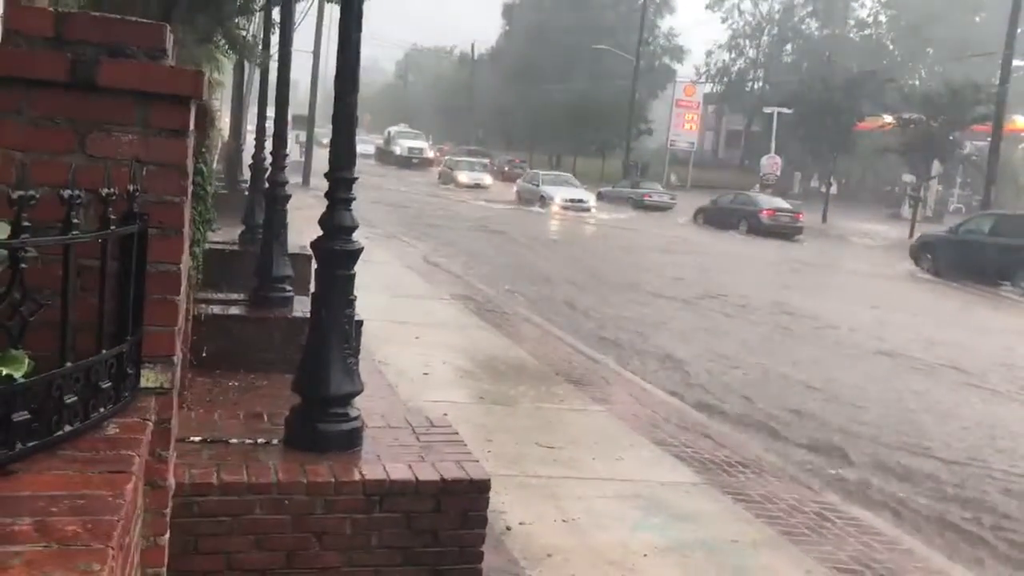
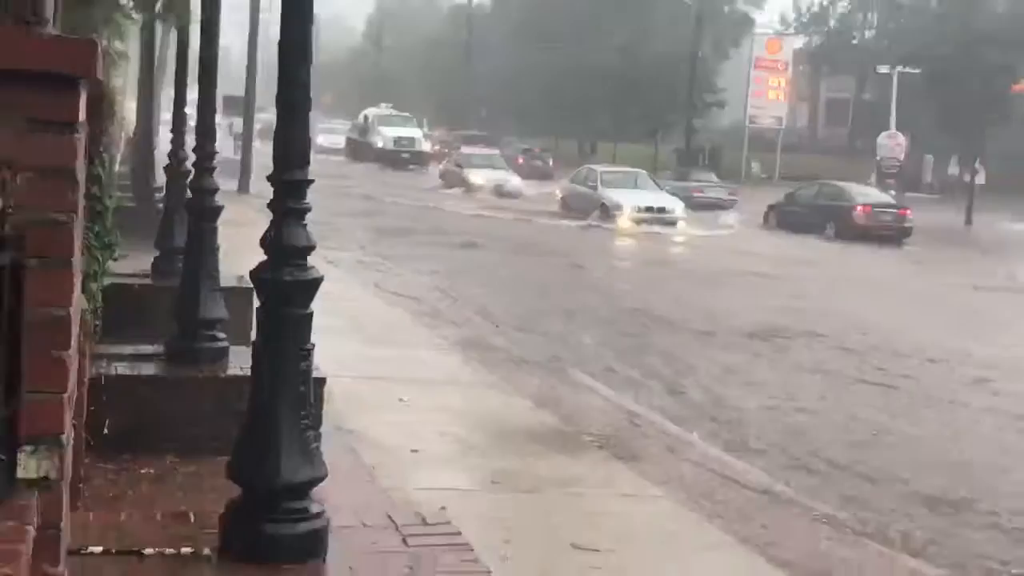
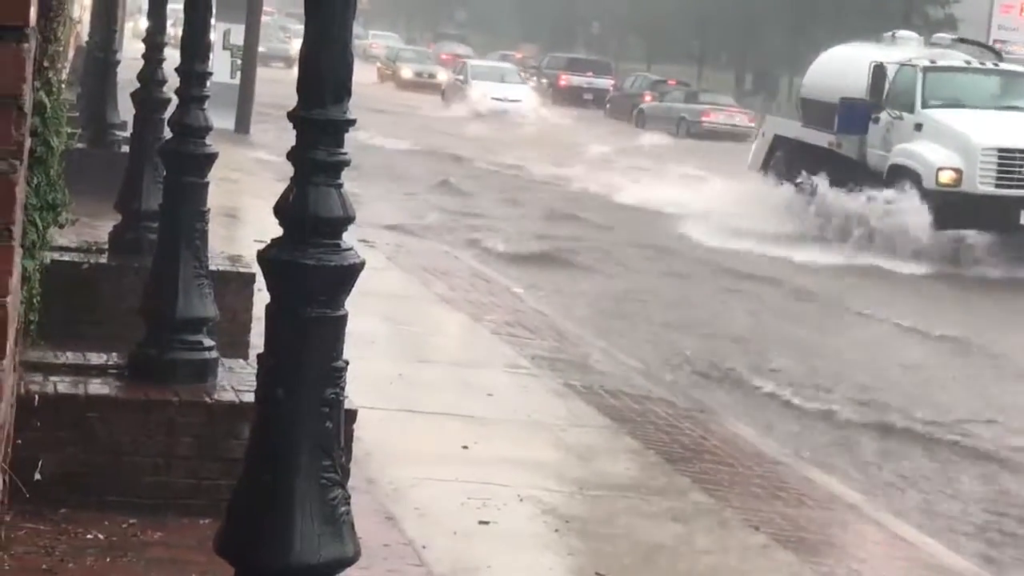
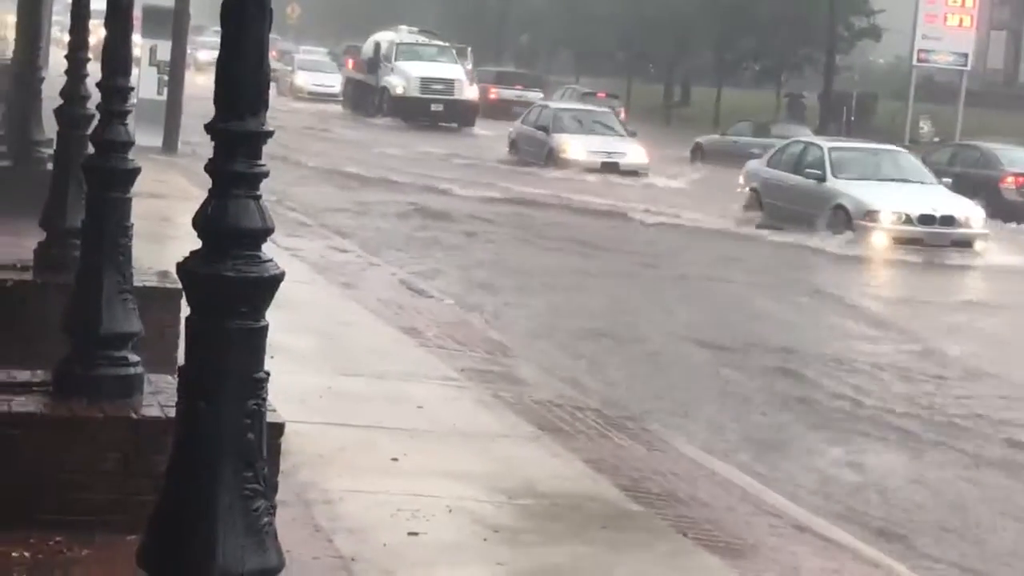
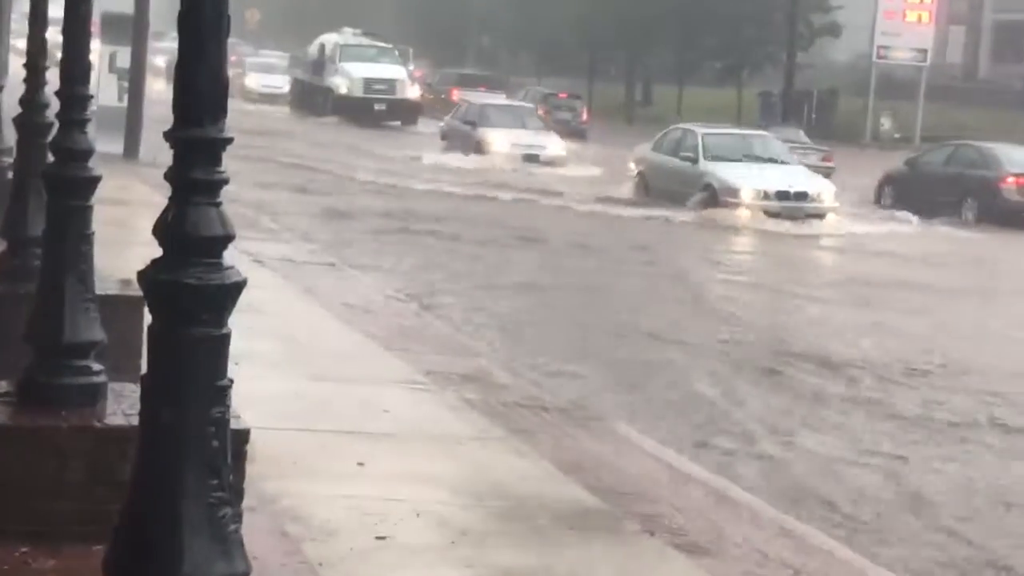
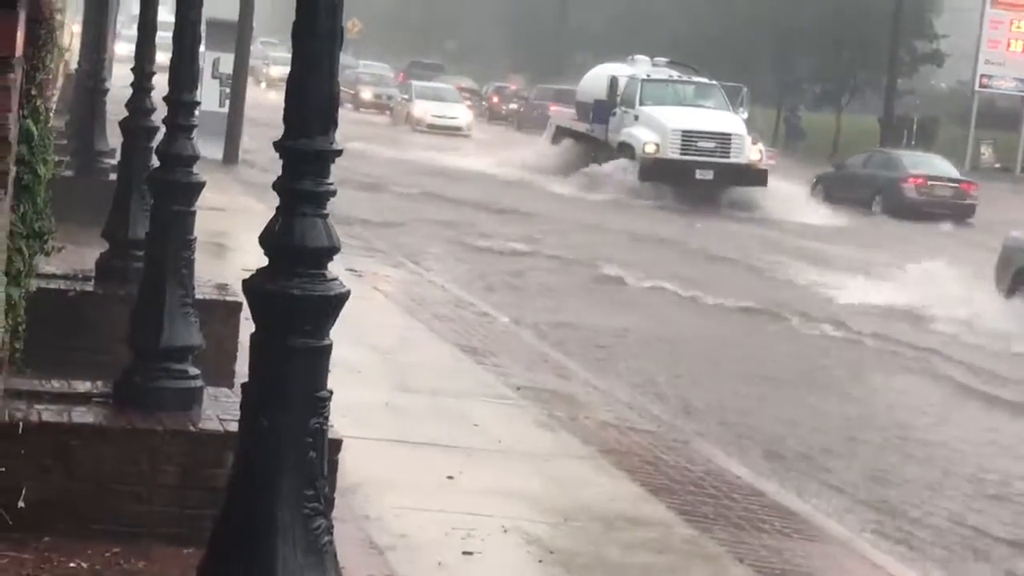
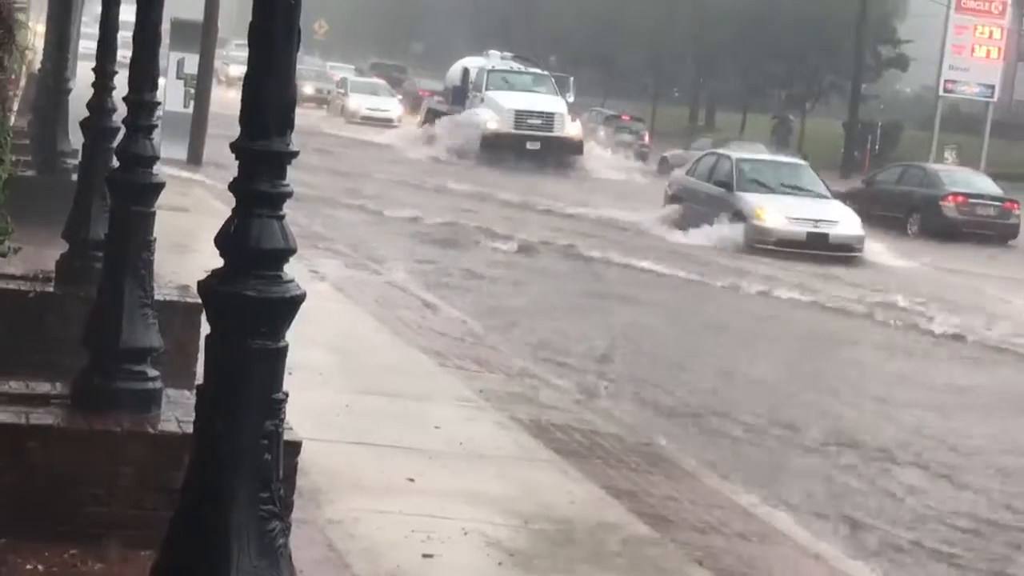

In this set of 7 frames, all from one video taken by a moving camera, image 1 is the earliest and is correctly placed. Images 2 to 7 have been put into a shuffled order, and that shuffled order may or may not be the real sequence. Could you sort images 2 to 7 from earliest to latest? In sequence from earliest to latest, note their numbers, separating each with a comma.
2, 5, 4, 7, 6, 3
